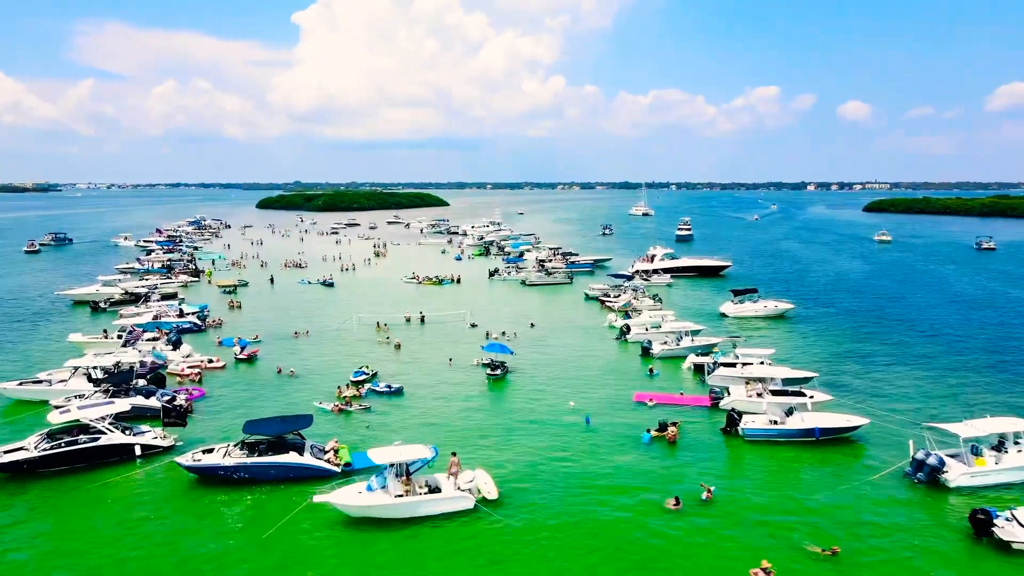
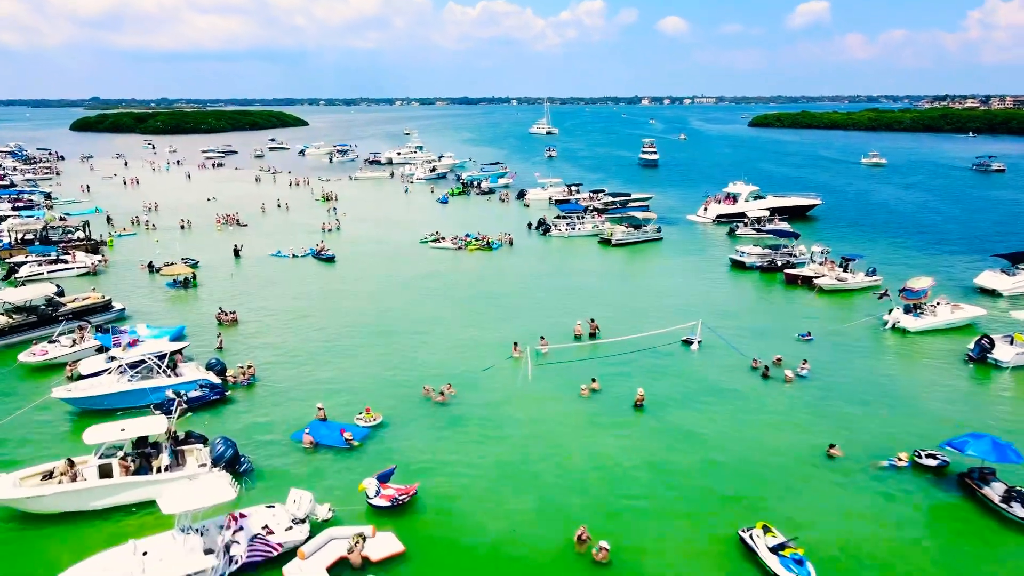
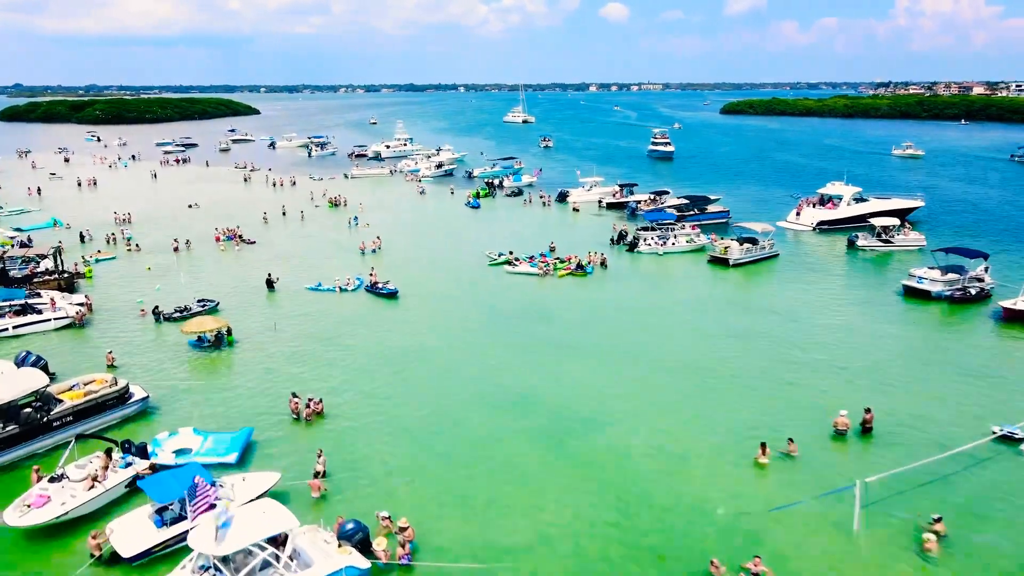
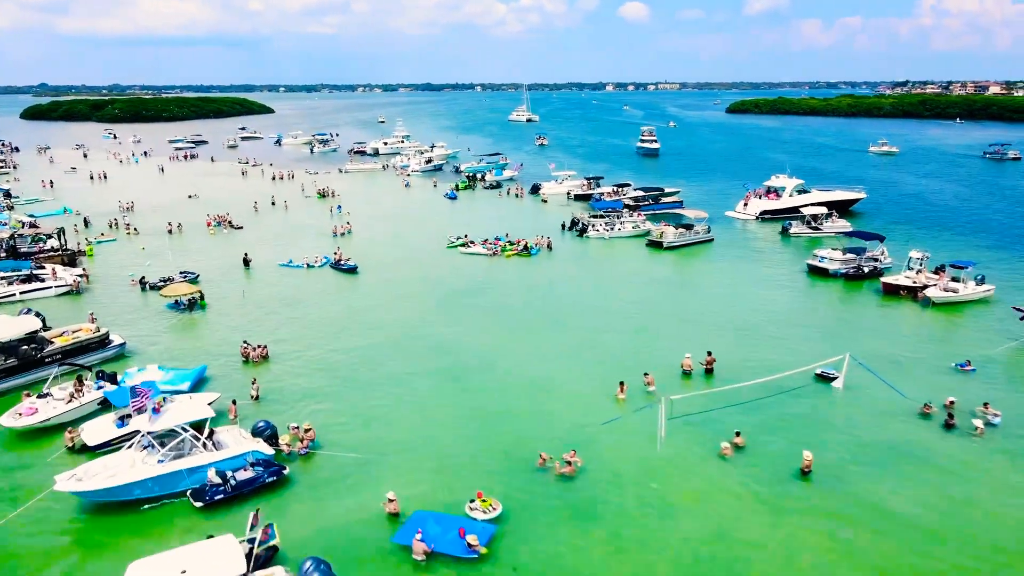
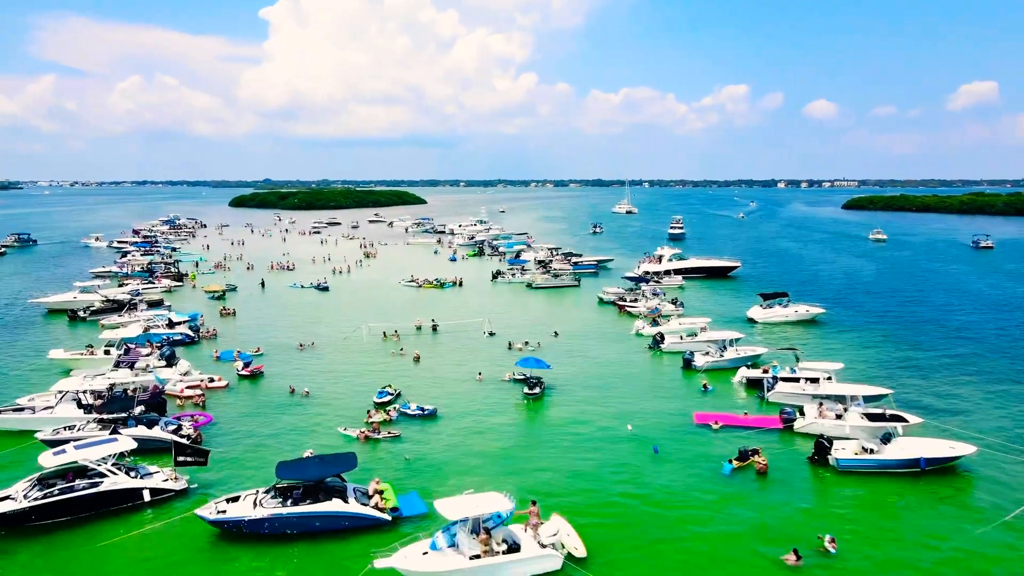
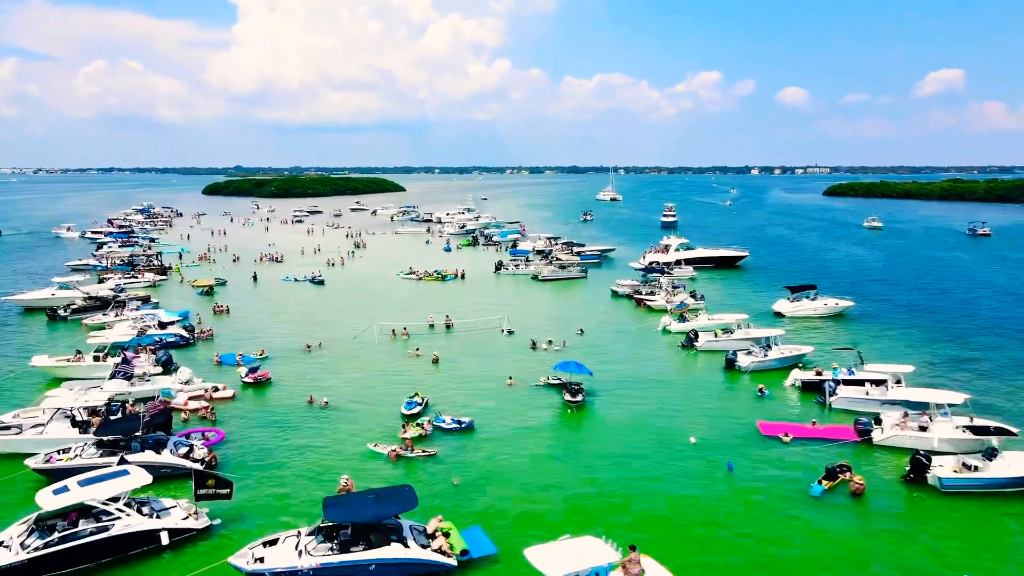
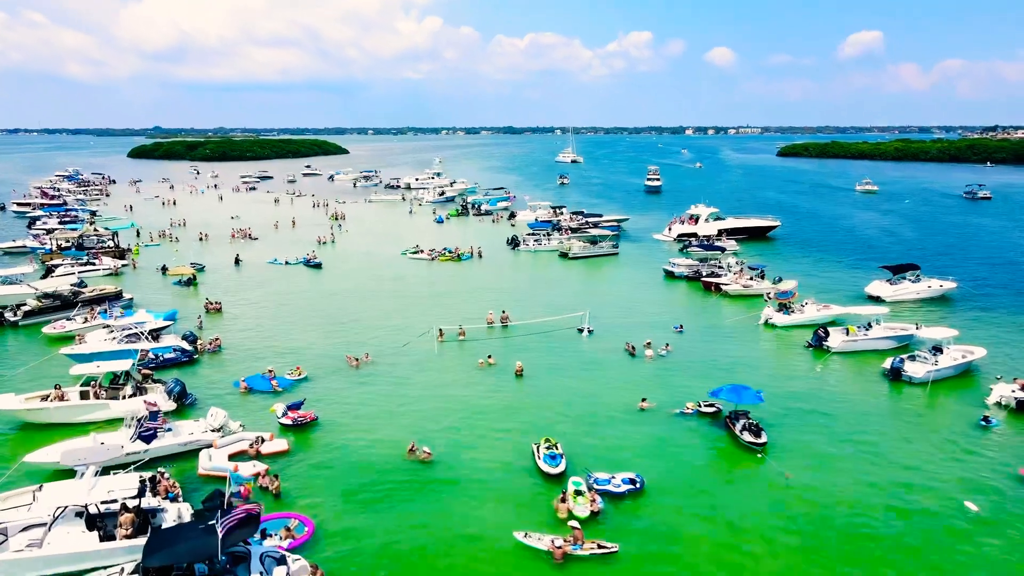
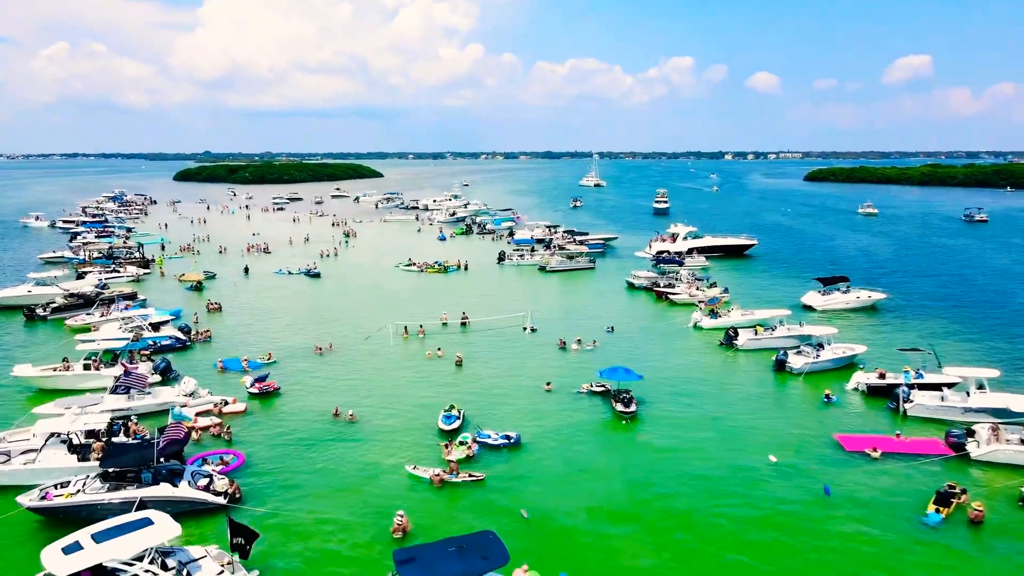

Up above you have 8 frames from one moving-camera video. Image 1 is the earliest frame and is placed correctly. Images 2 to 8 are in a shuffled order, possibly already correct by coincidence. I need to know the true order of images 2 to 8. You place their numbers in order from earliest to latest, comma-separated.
5, 6, 8, 7, 2, 4, 3
